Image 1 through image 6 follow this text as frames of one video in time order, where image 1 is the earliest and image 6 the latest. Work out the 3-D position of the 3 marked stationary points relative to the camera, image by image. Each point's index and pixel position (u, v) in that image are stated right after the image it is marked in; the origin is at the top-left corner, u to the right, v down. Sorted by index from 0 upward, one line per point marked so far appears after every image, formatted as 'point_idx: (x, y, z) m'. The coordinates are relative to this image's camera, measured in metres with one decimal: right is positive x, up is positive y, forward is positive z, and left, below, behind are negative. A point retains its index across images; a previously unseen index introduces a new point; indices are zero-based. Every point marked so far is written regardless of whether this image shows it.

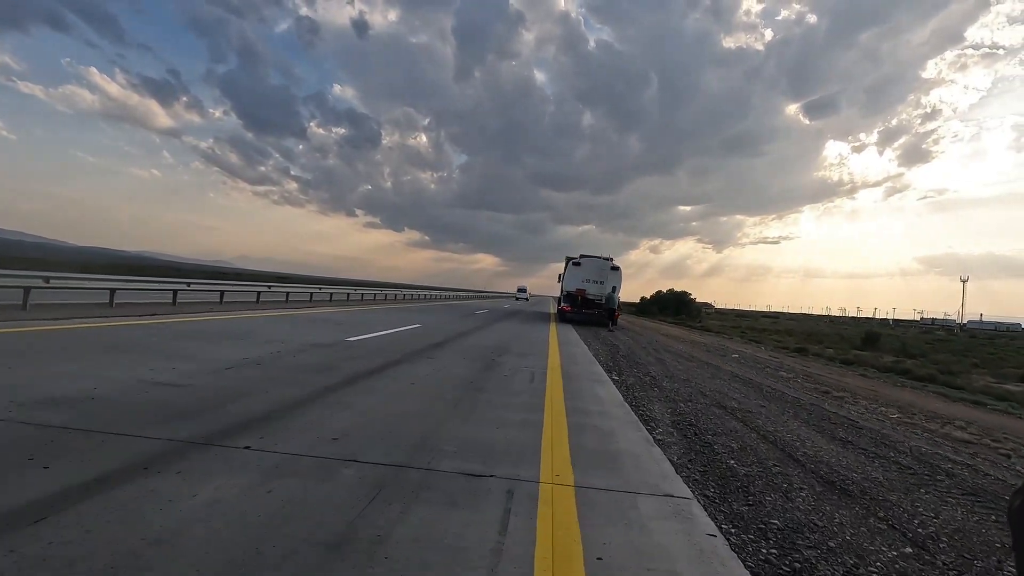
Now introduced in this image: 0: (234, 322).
0: (-9.7, -1.3, +19.8) m
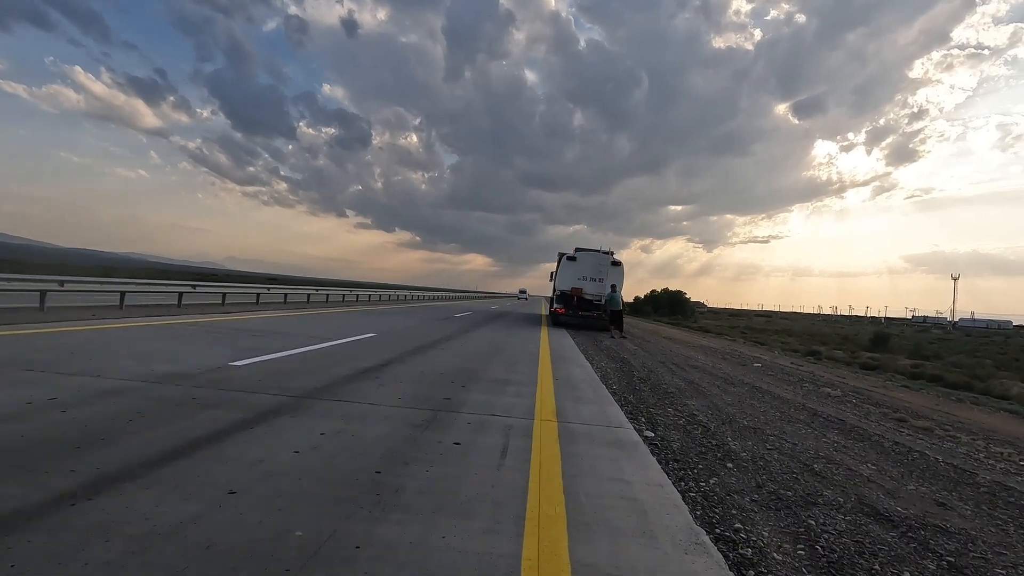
0: (-10.1, -1.3, +16.8) m
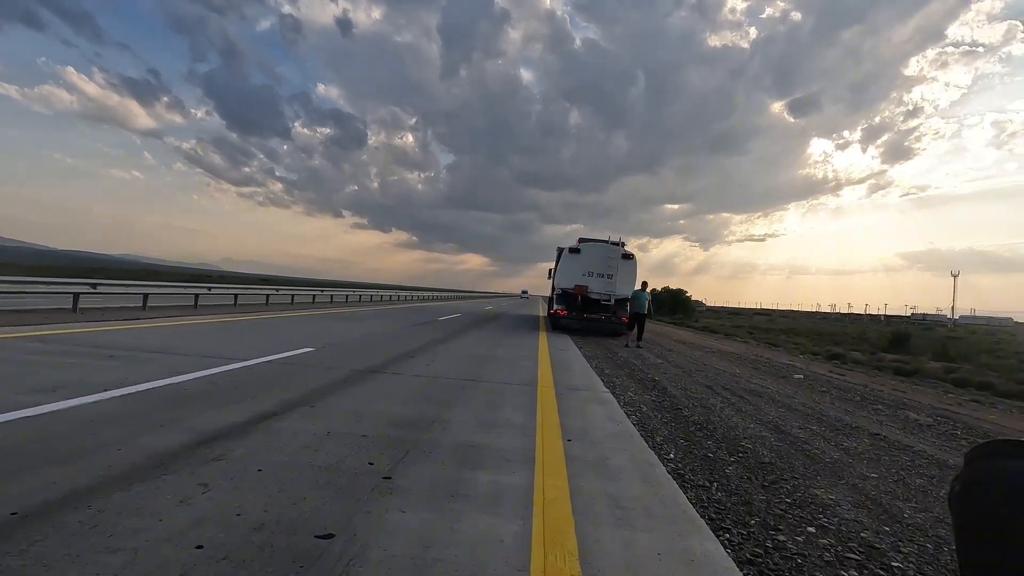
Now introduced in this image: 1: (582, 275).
0: (-10.3, -1.3, +14.0) m
1: (+1.9, +0.3, +15.2) m
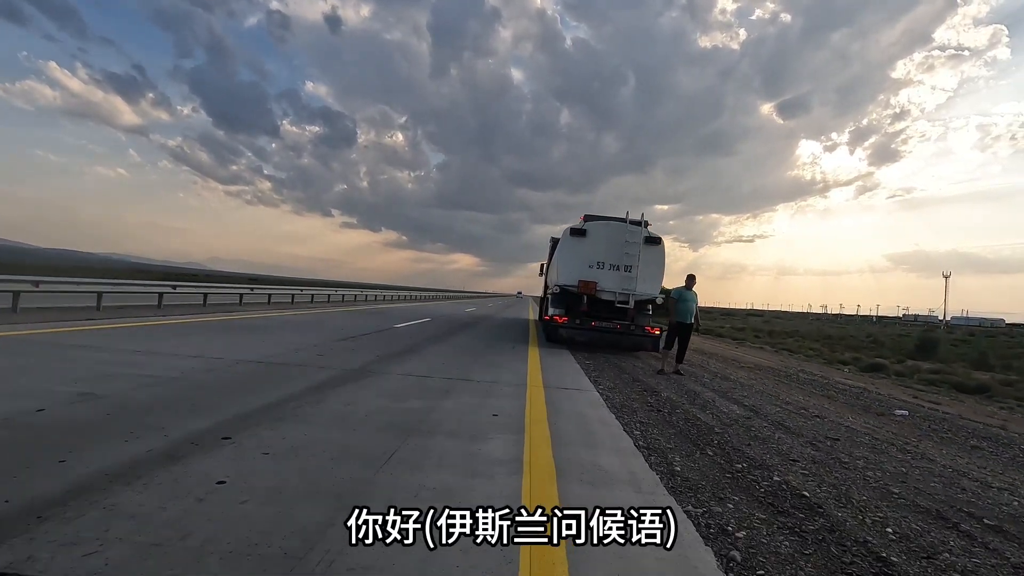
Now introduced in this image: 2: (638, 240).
0: (-10.7, -1.2, +9.6) m
1: (+1.5, +0.4, +11.0) m
2: (+2.4, +0.9, +10.9) m
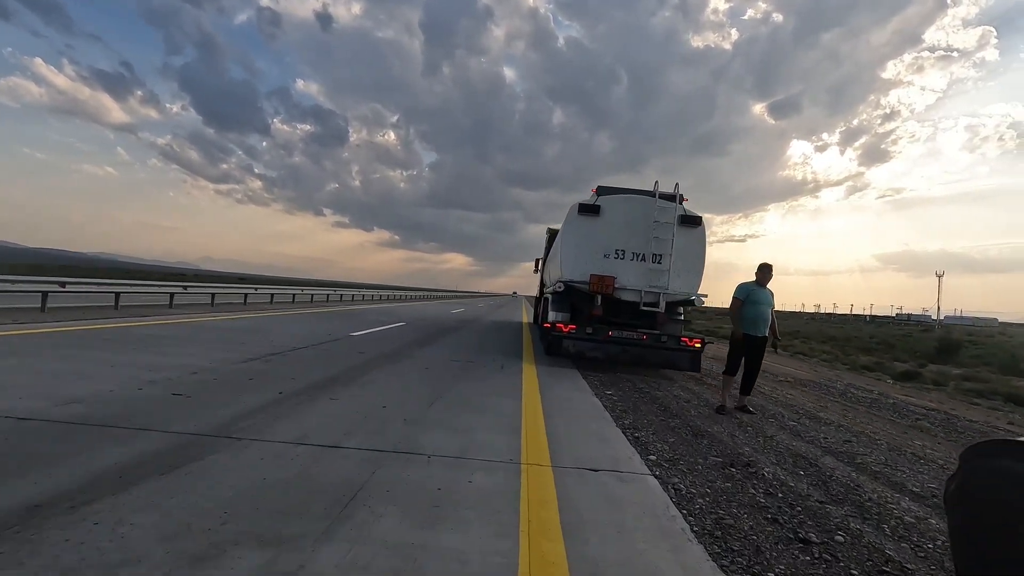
0: (-10.9, -1.1, +6.7) m
1: (+1.3, +0.4, +8.3) m
2: (+2.2, +0.9, +8.2) m
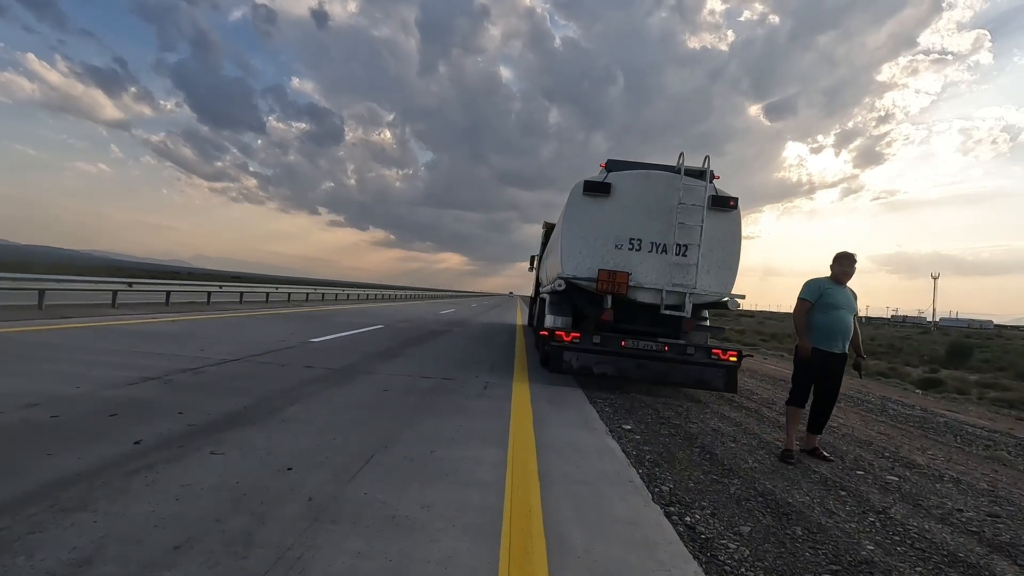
0: (-11.0, -1.1, +5.1) m
1: (+1.2, +0.5, +6.7) m
2: (+2.1, +0.9, +6.6) m
